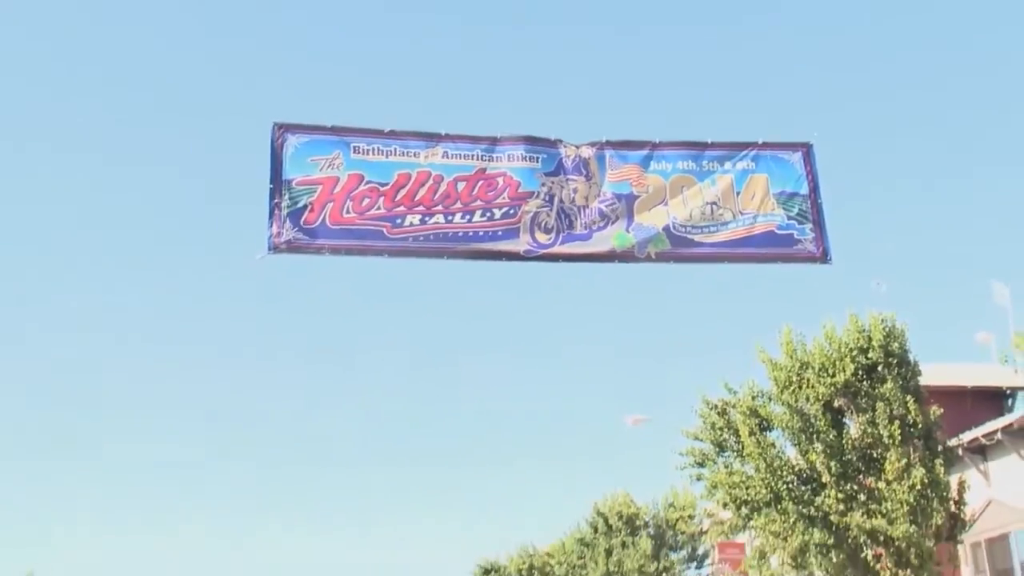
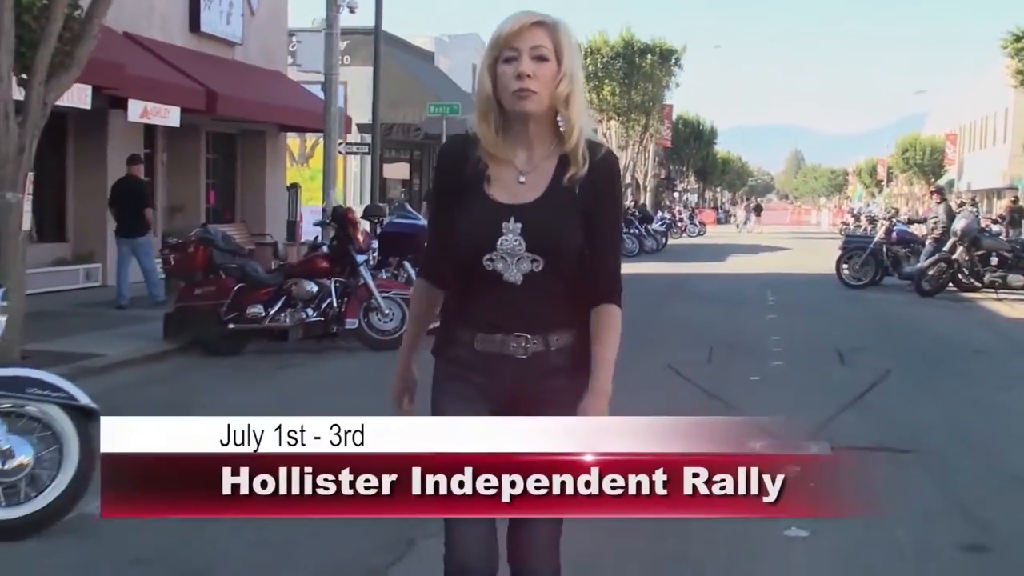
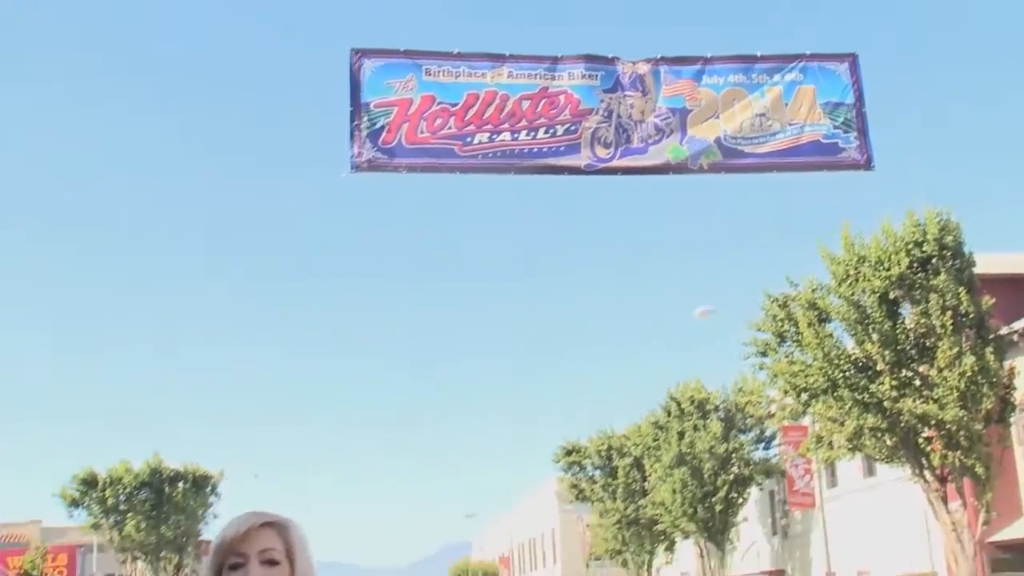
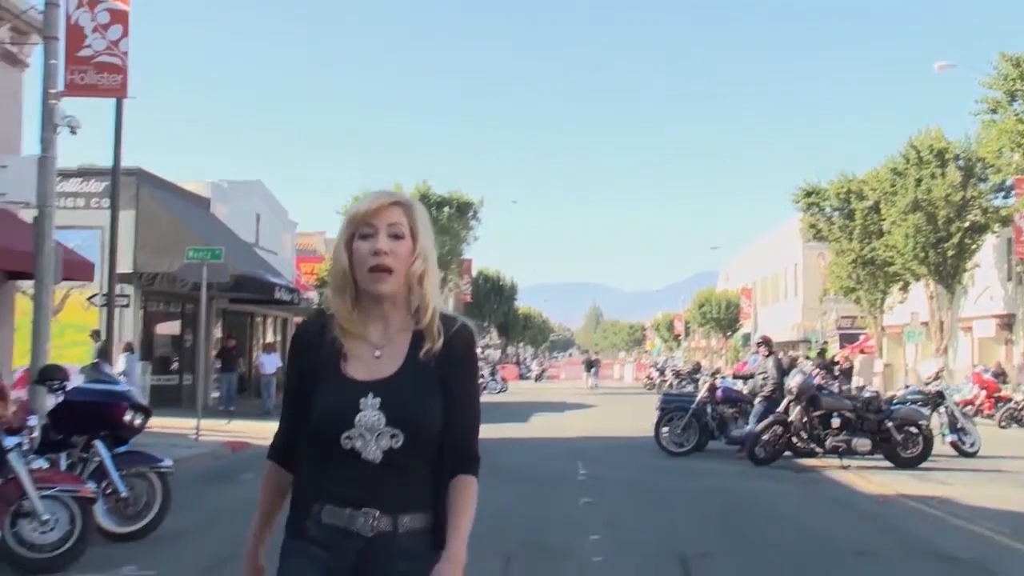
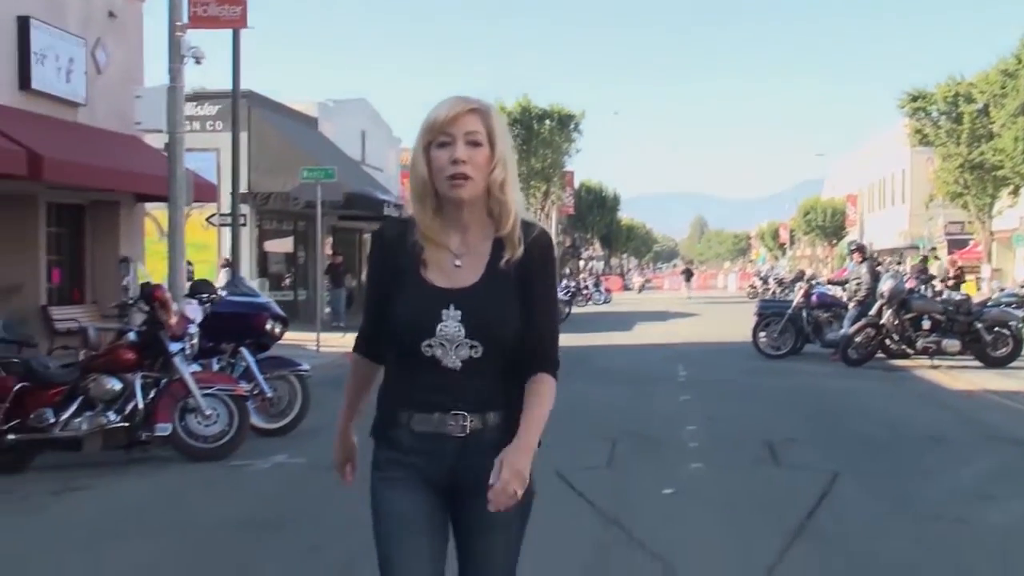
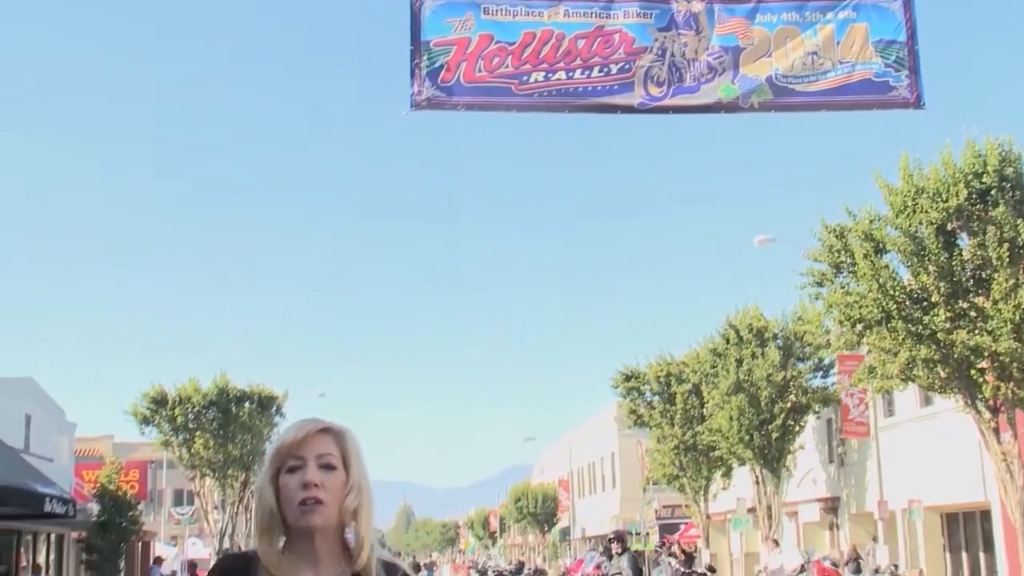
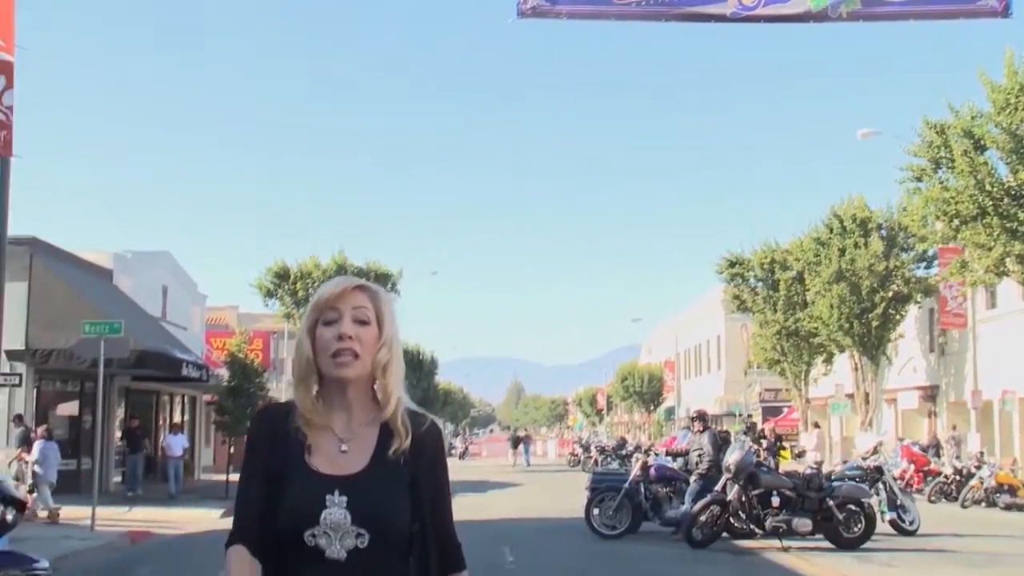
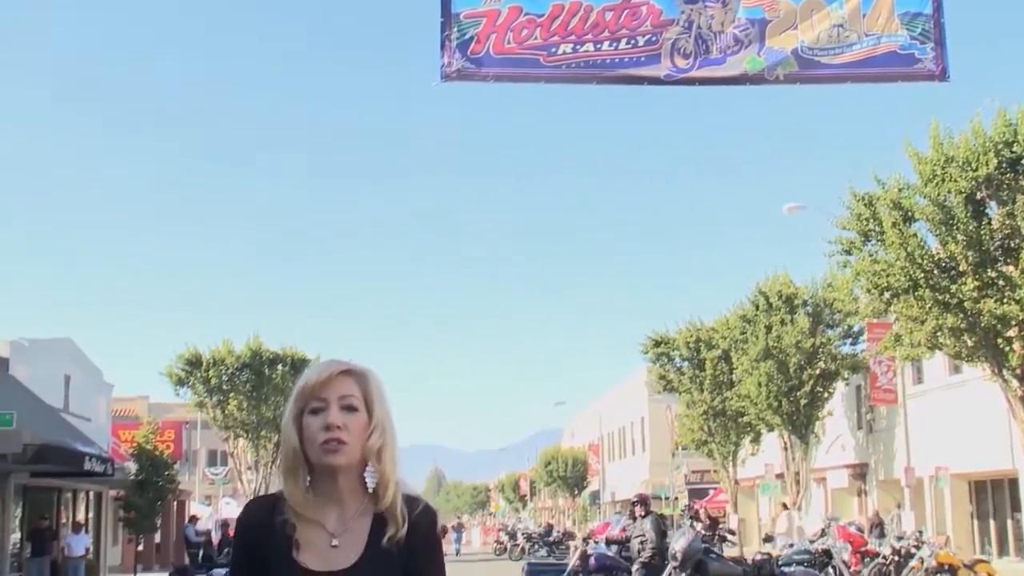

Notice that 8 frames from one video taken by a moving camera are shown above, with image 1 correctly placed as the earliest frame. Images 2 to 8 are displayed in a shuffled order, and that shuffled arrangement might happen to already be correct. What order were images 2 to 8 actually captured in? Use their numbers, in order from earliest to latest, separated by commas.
3, 6, 8, 7, 4, 5, 2
